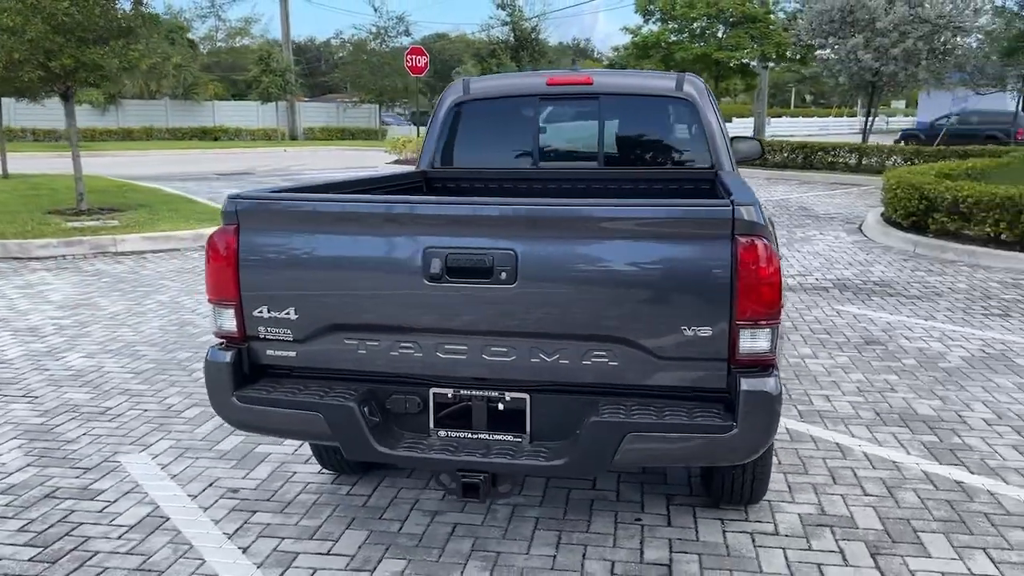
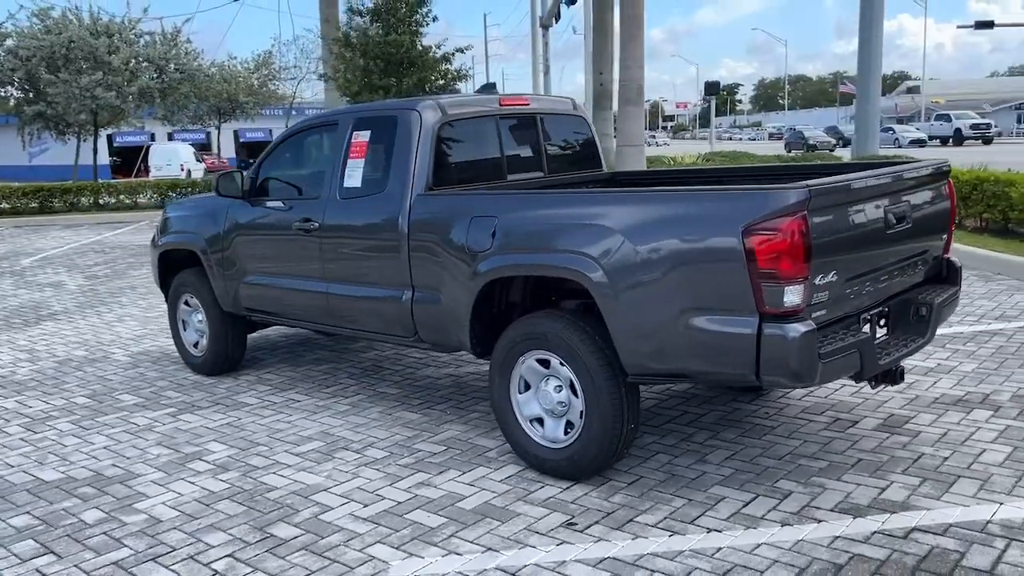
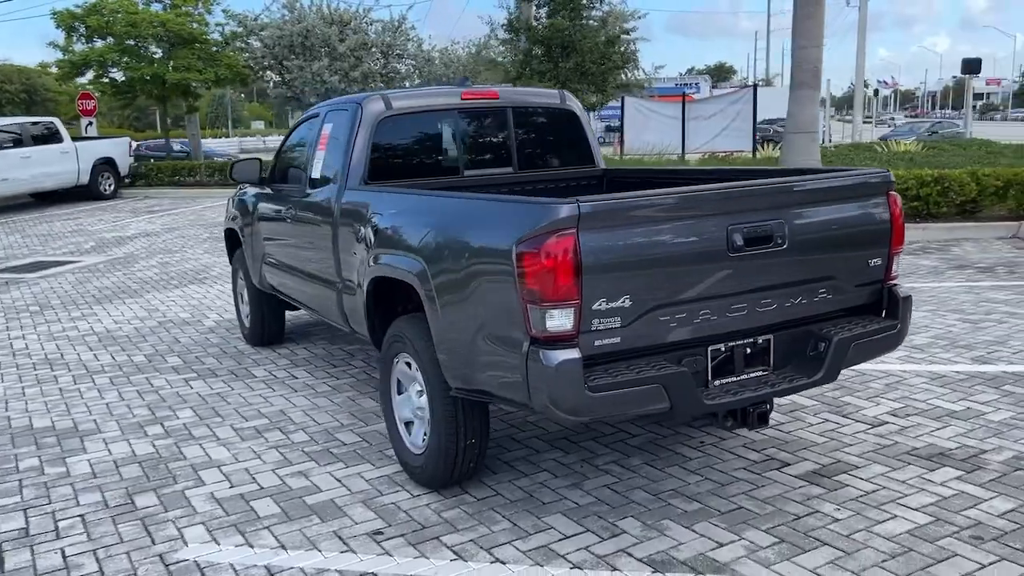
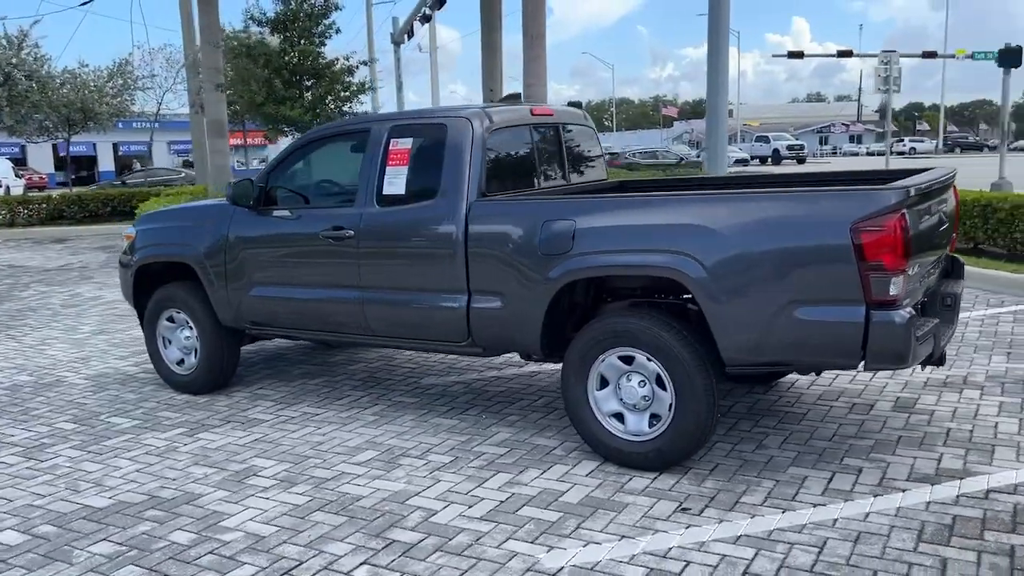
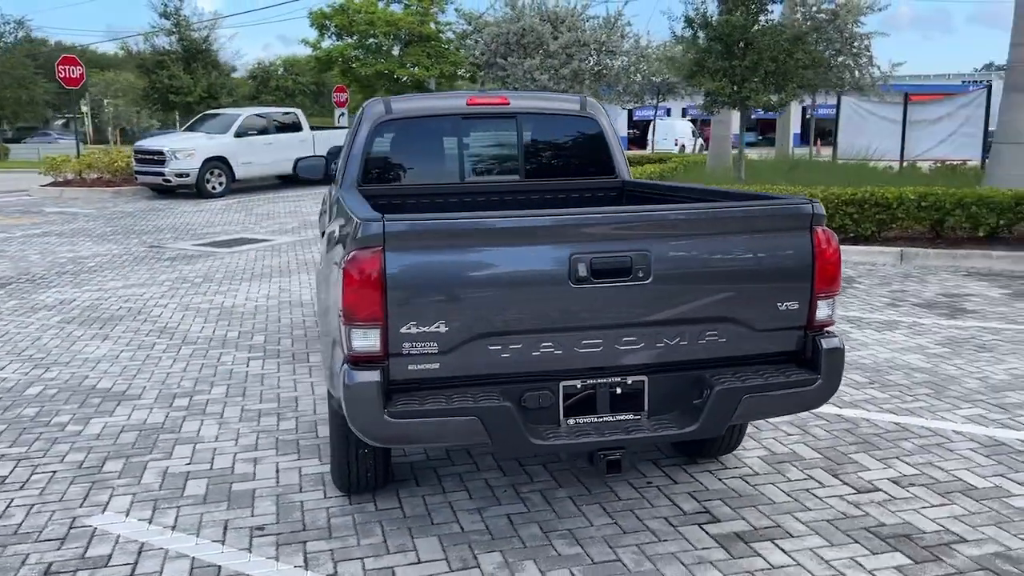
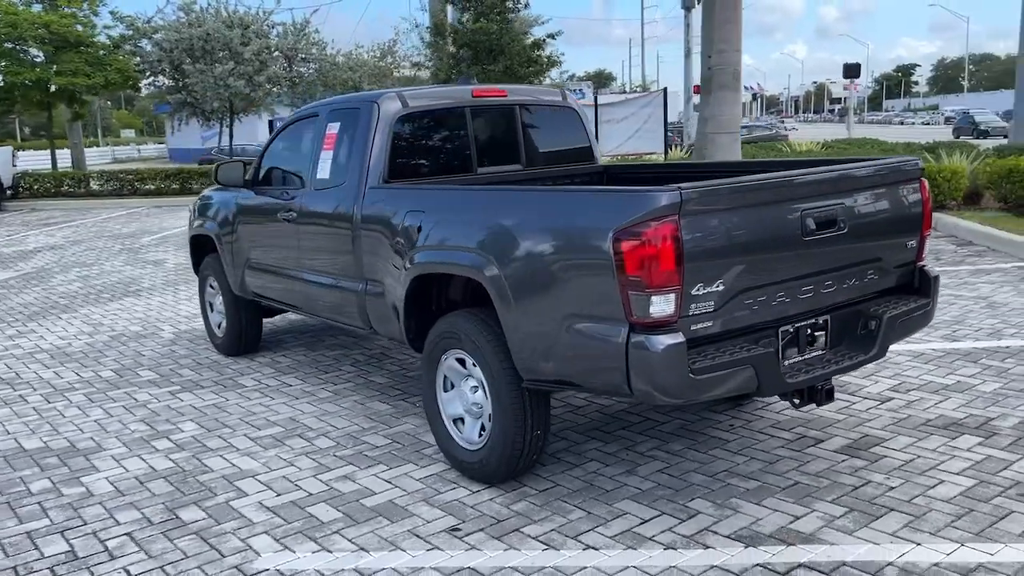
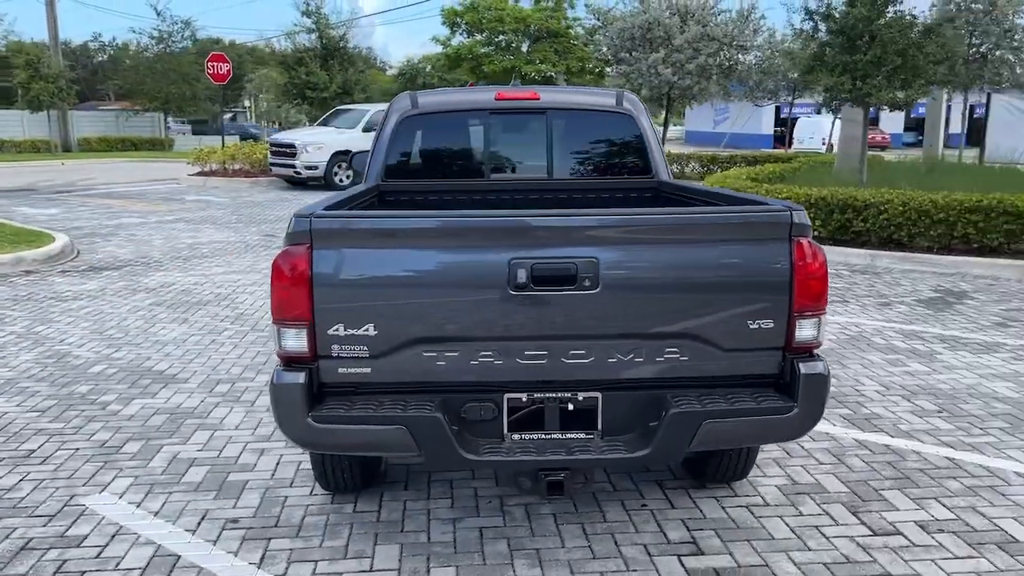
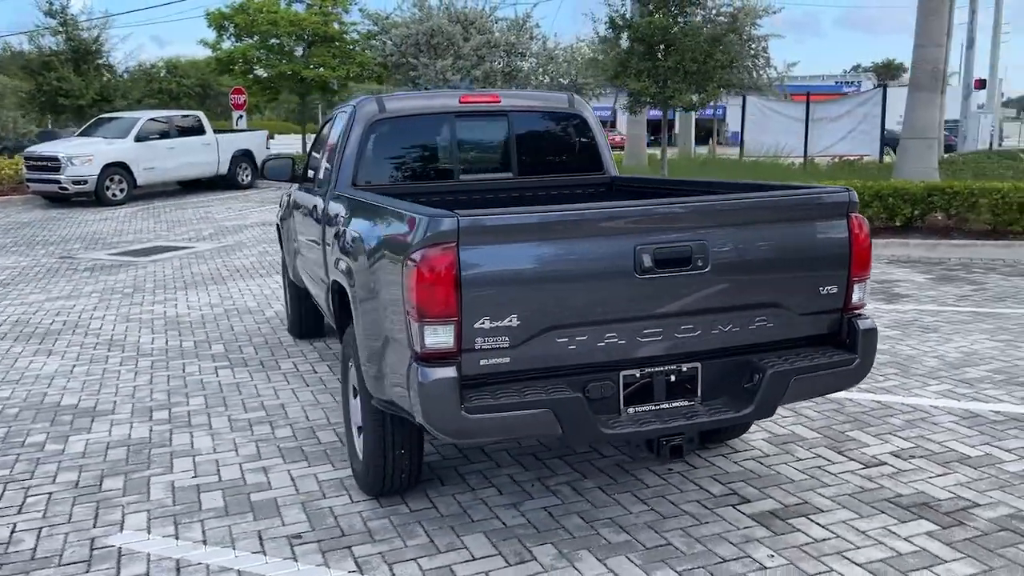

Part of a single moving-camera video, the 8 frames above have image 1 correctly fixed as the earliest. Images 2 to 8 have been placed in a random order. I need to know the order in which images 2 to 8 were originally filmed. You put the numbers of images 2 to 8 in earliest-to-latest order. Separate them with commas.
7, 5, 8, 3, 6, 2, 4
